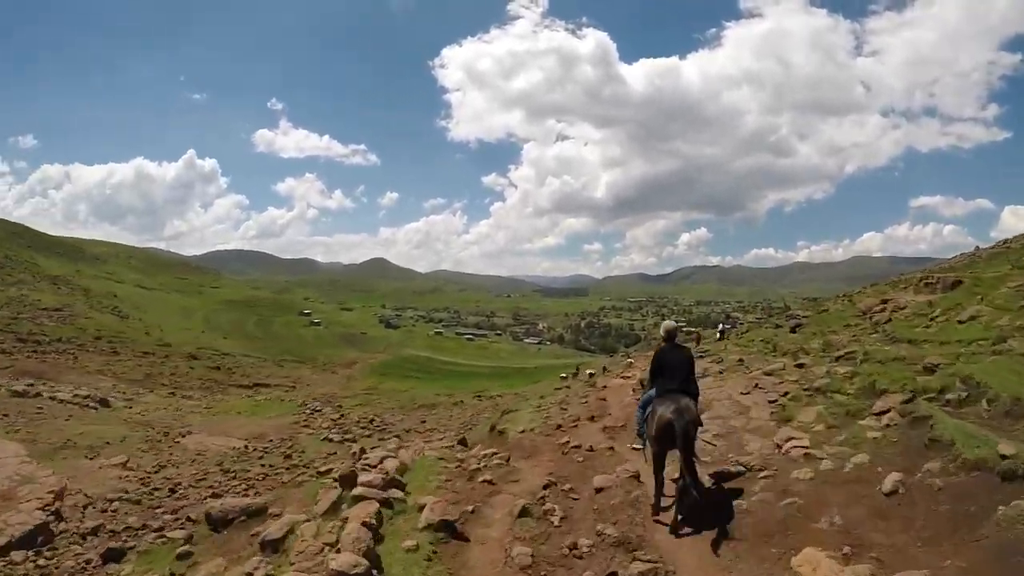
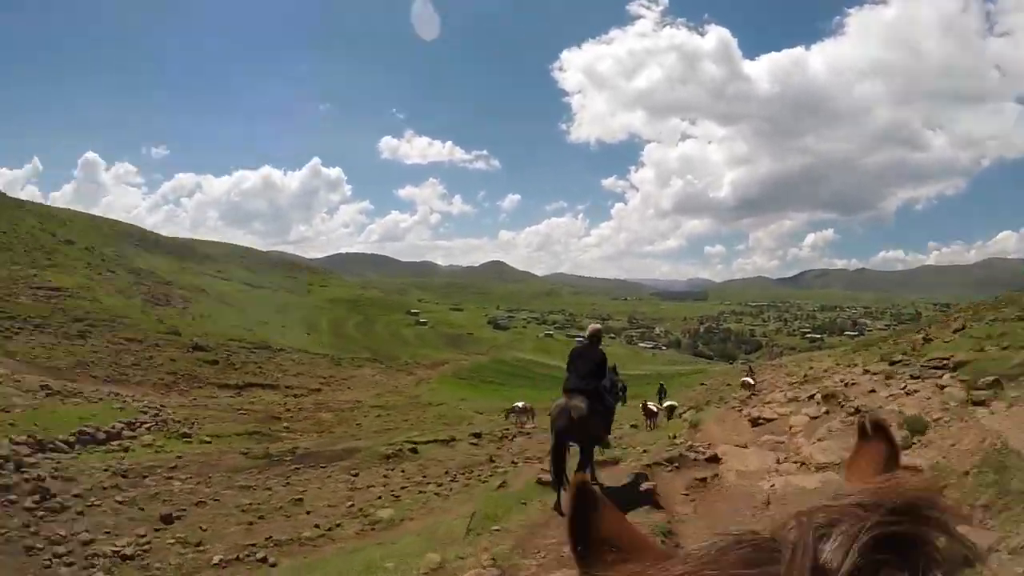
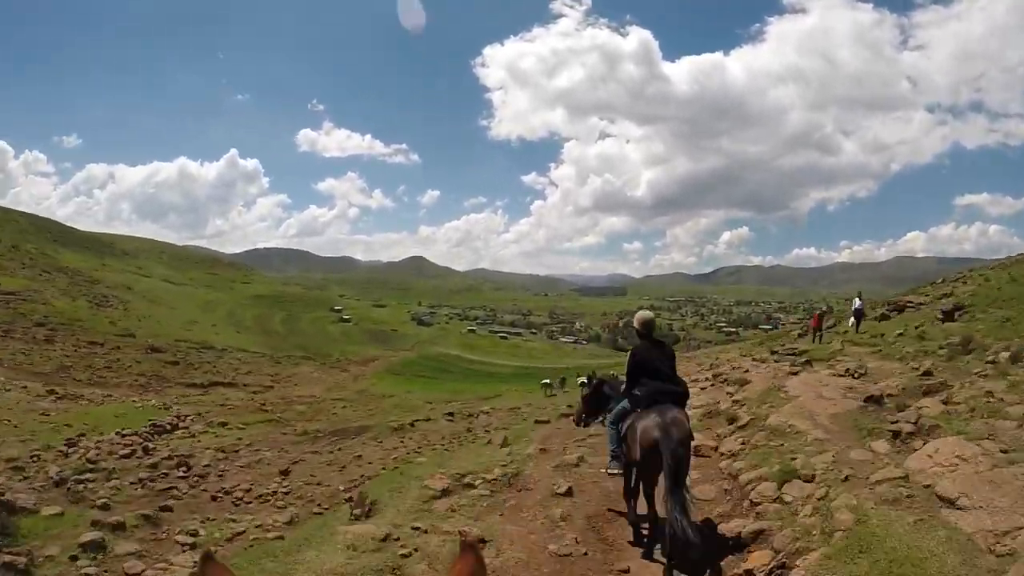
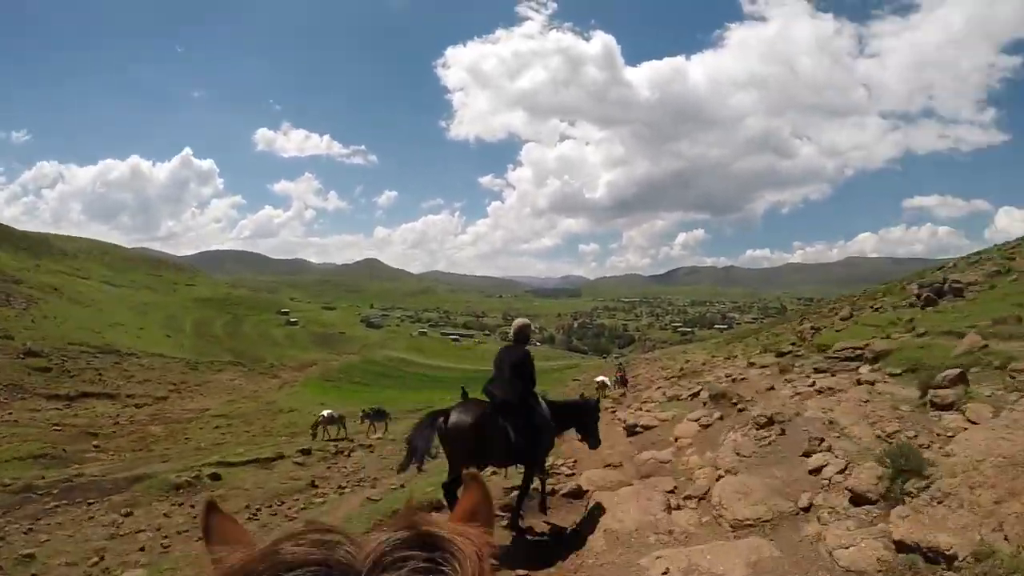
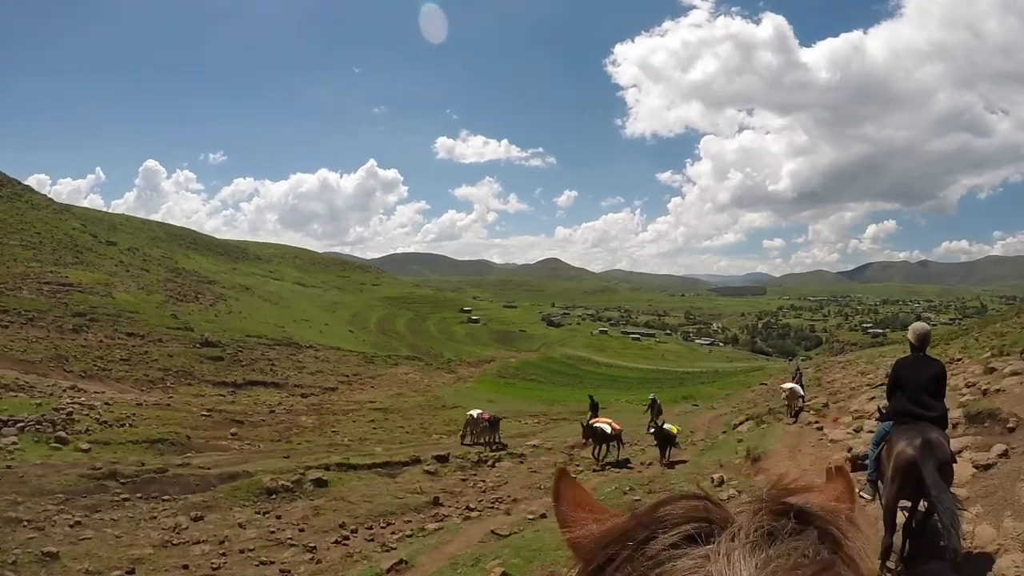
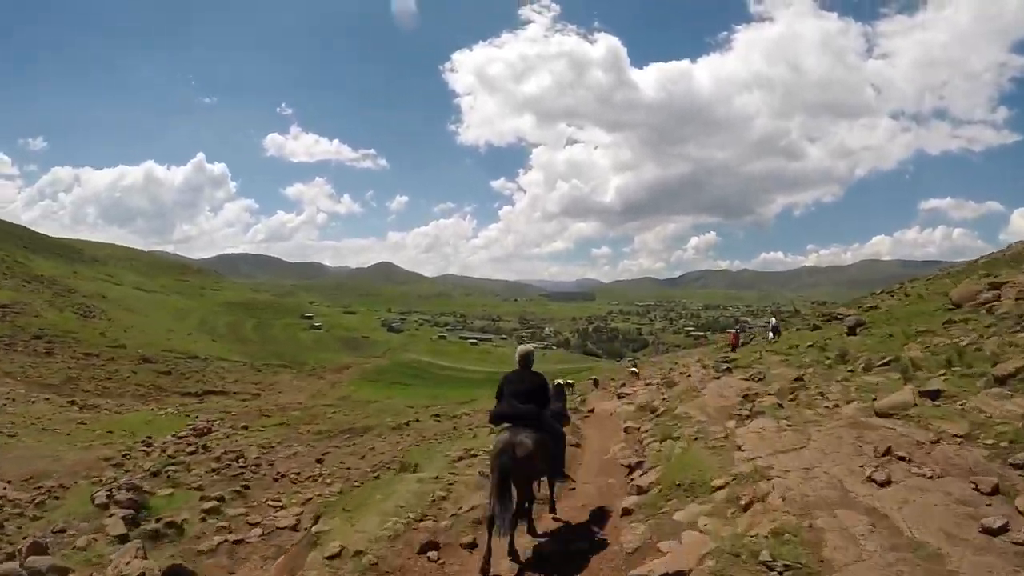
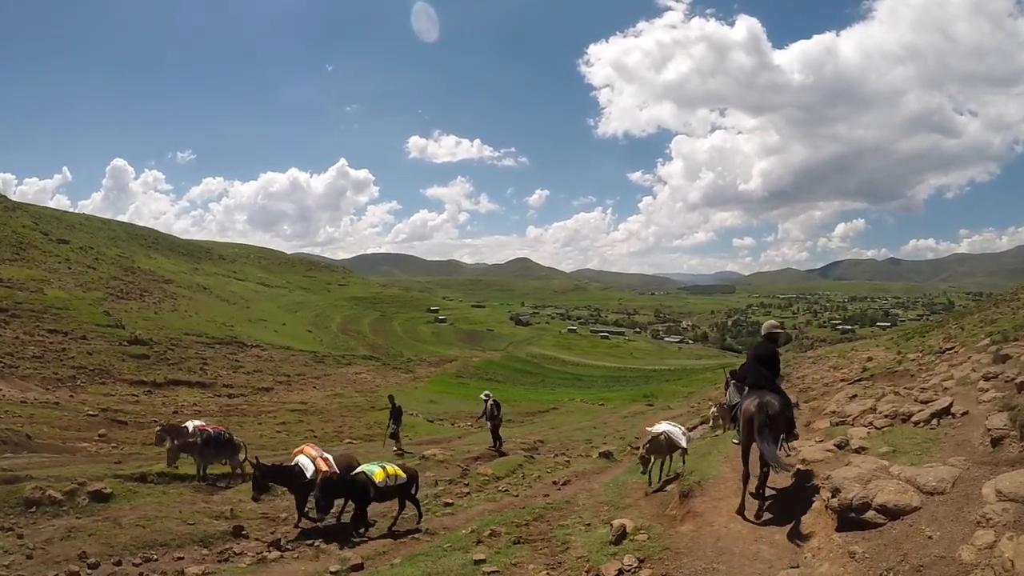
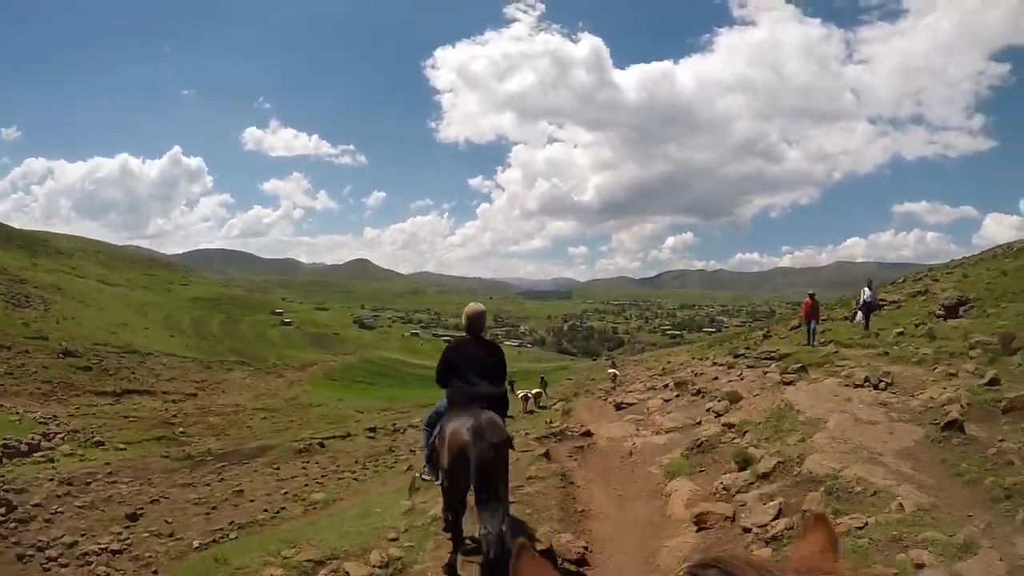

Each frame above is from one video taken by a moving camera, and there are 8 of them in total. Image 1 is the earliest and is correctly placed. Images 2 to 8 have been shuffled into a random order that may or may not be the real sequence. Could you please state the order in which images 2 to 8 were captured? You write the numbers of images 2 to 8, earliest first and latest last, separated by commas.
6, 3, 8, 2, 4, 5, 7
